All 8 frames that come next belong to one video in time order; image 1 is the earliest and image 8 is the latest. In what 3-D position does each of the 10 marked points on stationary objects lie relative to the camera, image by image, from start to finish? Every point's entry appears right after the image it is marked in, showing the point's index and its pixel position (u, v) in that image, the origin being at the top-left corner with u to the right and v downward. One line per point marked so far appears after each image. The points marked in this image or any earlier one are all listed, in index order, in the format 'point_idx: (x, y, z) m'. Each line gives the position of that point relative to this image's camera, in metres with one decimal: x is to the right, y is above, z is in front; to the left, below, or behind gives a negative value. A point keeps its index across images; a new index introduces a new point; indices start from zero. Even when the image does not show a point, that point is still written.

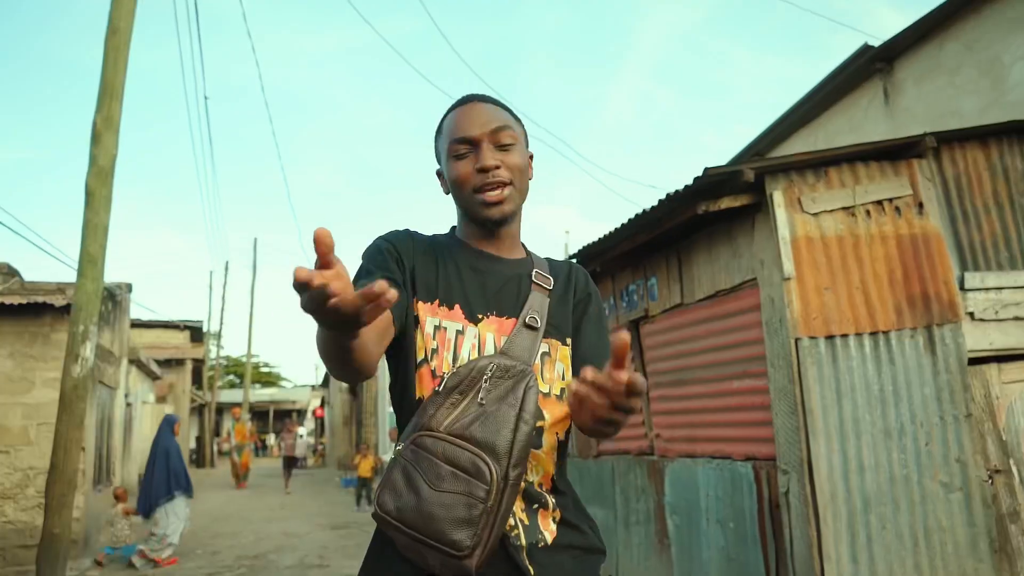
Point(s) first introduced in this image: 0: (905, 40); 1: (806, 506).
0: (+3.7, +2.3, +7.4) m
1: (+1.9, -1.4, +5.2) m
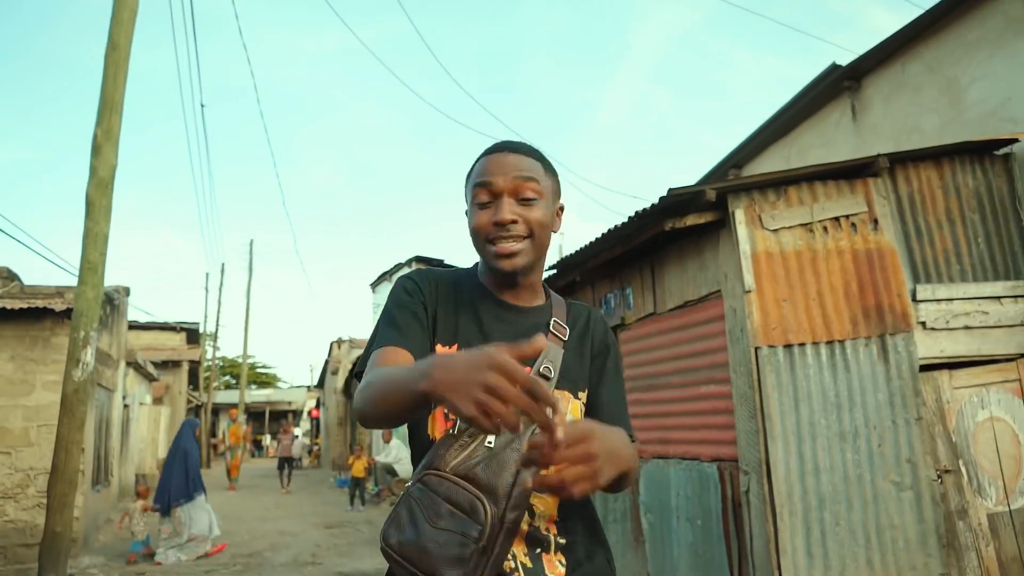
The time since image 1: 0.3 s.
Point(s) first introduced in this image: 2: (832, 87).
0: (+3.5, +2.2, +7.8) m
1: (+1.7, -1.5, +5.5) m
2: (+3.3, +2.1, +8.2) m
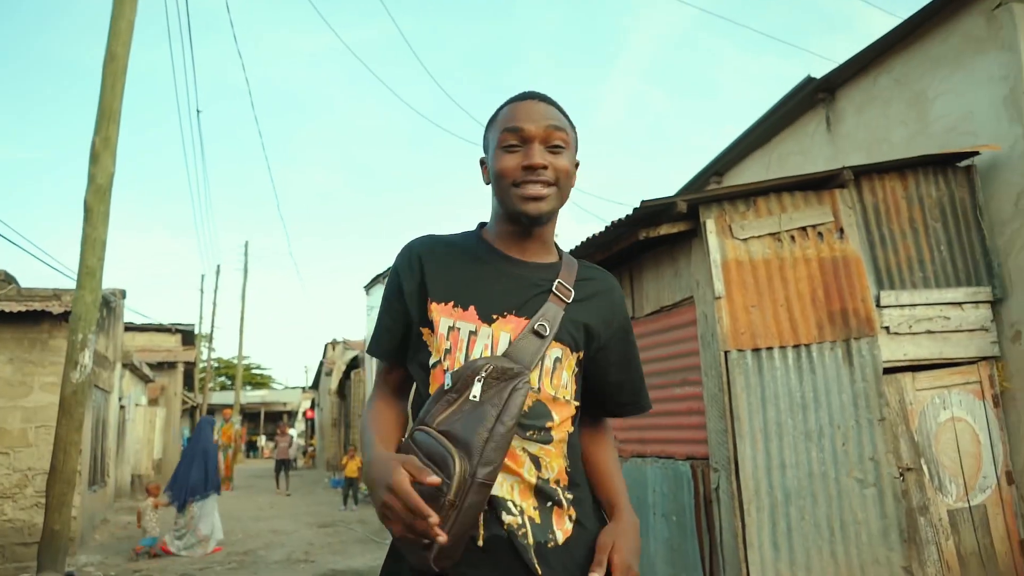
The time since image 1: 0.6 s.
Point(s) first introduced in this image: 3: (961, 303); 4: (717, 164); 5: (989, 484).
0: (+3.4, +2.2, +8.1) m
1: (+1.6, -1.6, +5.8) m
2: (+3.2, +2.1, +8.5) m
3: (+3.6, -0.1, +6.3) m
4: (+2.6, +1.6, +10.2) m
5: (+3.8, -1.5, +6.2) m
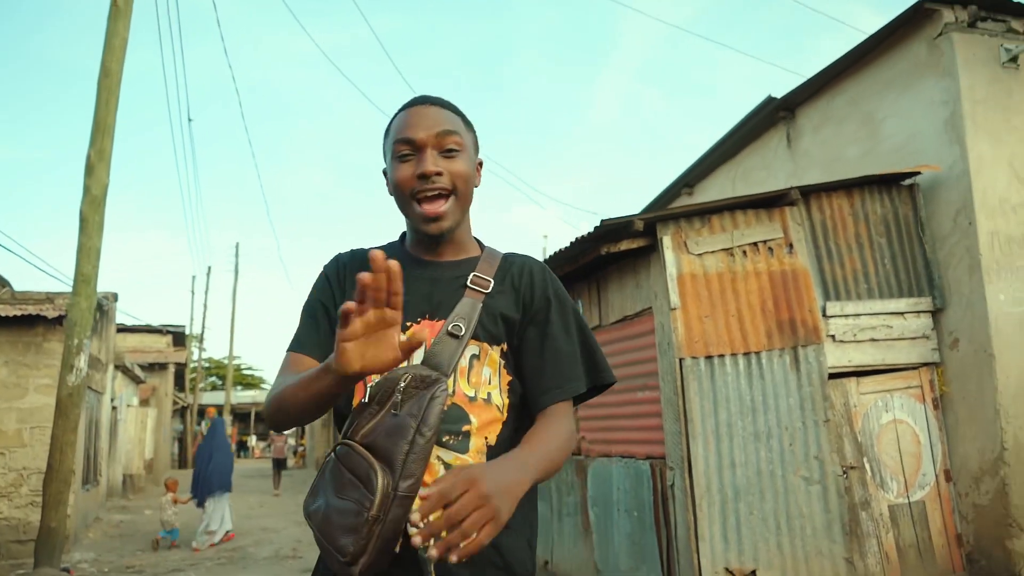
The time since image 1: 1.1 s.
0: (+3.1, +2.1, +8.5) m
1: (+1.4, -1.7, +6.2) m
2: (+2.9, +2.0, +9.0) m
3: (+3.4, -0.2, +6.8) m
4: (+2.4, +1.5, +10.7) m
5: (+3.5, -1.6, +6.7) m
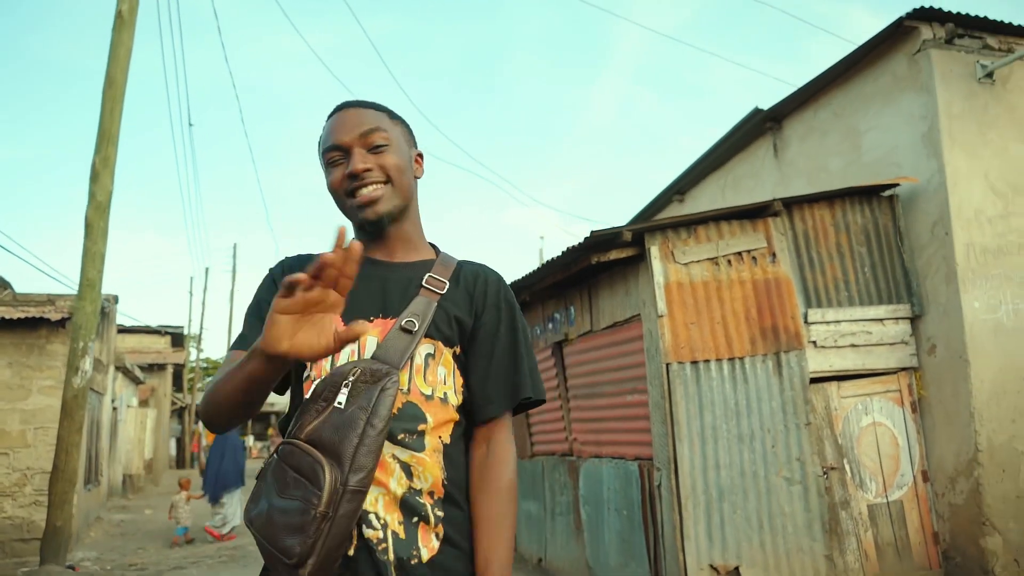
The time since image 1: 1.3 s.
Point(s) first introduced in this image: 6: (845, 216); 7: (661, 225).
0: (+3.1, +2.0, +8.8) m
1: (+1.3, -1.7, +6.5) m
2: (+2.9, +1.9, +9.3) m
3: (+3.3, -0.3, +7.1) m
4: (+2.3, +1.4, +11.0) m
5: (+3.5, -1.7, +6.9) m
6: (+3.0, +0.7, +7.2) m
7: (+1.2, +0.5, +6.5) m
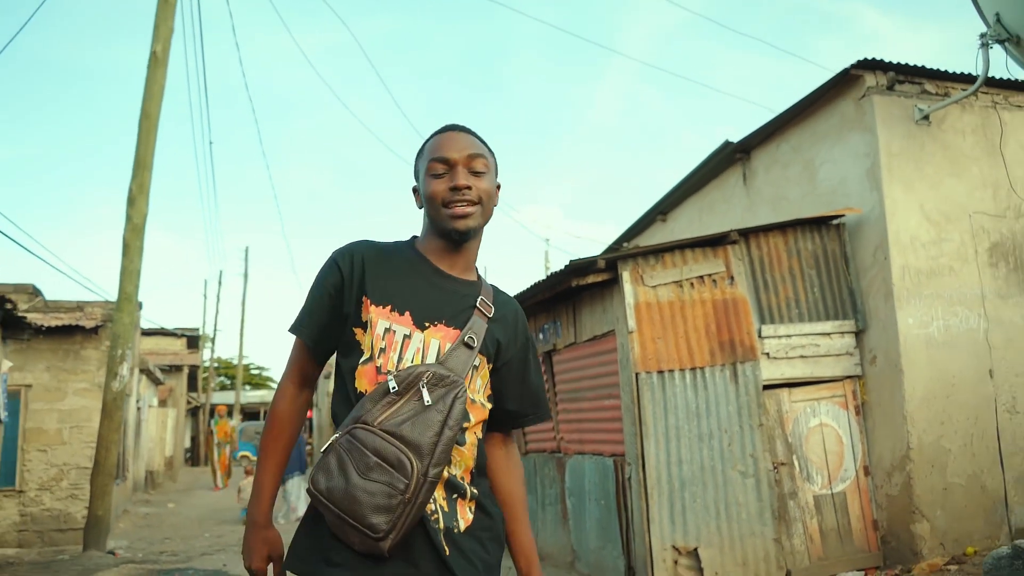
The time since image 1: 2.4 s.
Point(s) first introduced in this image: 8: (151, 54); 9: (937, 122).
0: (+3.0, +1.8, +9.8) m
1: (+1.2, -1.9, +7.5) m
2: (+2.8, +1.7, +10.3) m
3: (+3.3, -0.5, +8.1) m
4: (+2.3, +1.3, +12.0) m
5: (+3.4, -1.9, +7.9) m
6: (+3.0, +0.5, +8.2) m
7: (+1.1, +0.3, +7.5) m
8: (-5.0, +3.3, +11.0) m
9: (+4.6, +1.8, +8.4) m
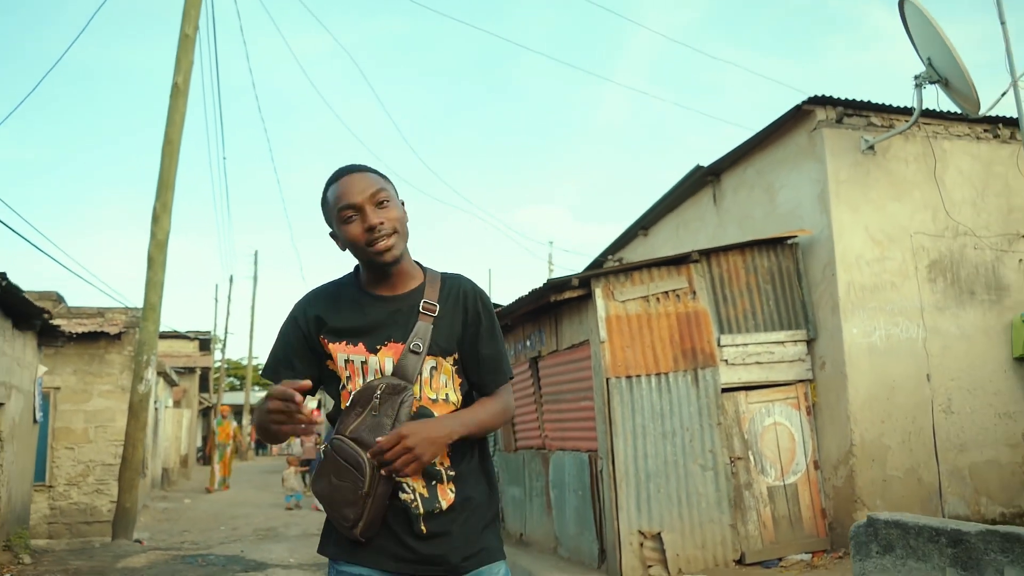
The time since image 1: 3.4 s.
0: (+2.9, +1.7, +10.8) m
1: (+1.1, -2.1, +8.5) m
2: (+2.7, +1.6, +11.2) m
3: (+3.1, -0.6, +9.0) m
4: (+2.1, +1.1, +12.9) m
5: (+3.2, -2.0, +8.9) m
6: (+2.8, +0.3, +9.2) m
7: (+1.0, +0.2, +8.5) m
8: (-5.2, +3.1, +12.0) m
9: (+4.4, +1.6, +9.4) m
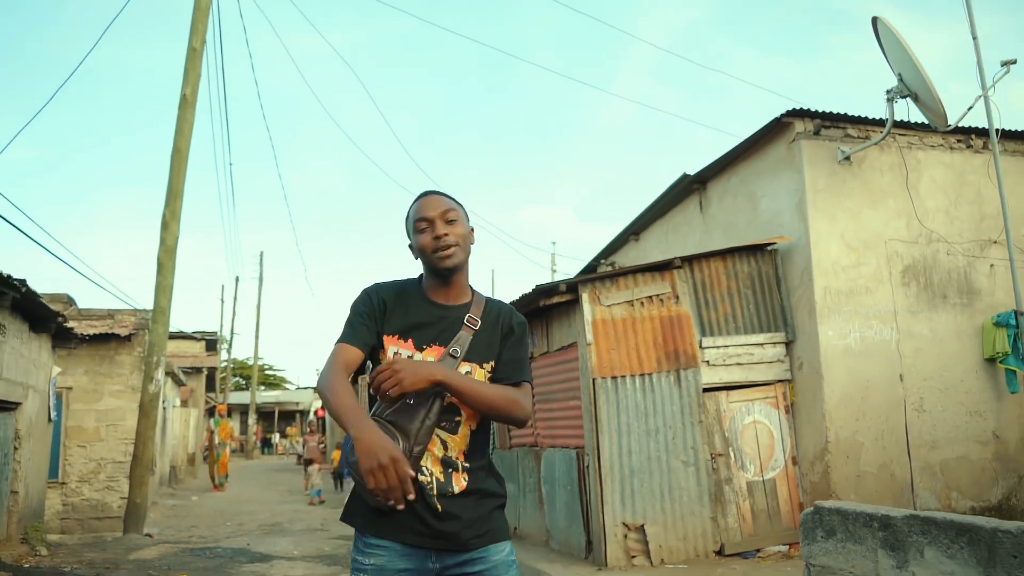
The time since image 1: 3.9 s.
0: (+2.8, +1.6, +11.2) m
1: (+1.0, -2.1, +9.0) m
2: (+2.6, +1.5, +11.7) m
3: (+3.0, -0.7, +9.5) m
4: (+2.1, +1.1, +13.4) m
5: (+3.2, -2.1, +9.3) m
6: (+2.7, +0.3, +9.6) m
7: (+0.9, +0.1, +9.0) m
8: (-5.2, +3.0, +12.5) m
9: (+4.3, +1.6, +9.8) m
